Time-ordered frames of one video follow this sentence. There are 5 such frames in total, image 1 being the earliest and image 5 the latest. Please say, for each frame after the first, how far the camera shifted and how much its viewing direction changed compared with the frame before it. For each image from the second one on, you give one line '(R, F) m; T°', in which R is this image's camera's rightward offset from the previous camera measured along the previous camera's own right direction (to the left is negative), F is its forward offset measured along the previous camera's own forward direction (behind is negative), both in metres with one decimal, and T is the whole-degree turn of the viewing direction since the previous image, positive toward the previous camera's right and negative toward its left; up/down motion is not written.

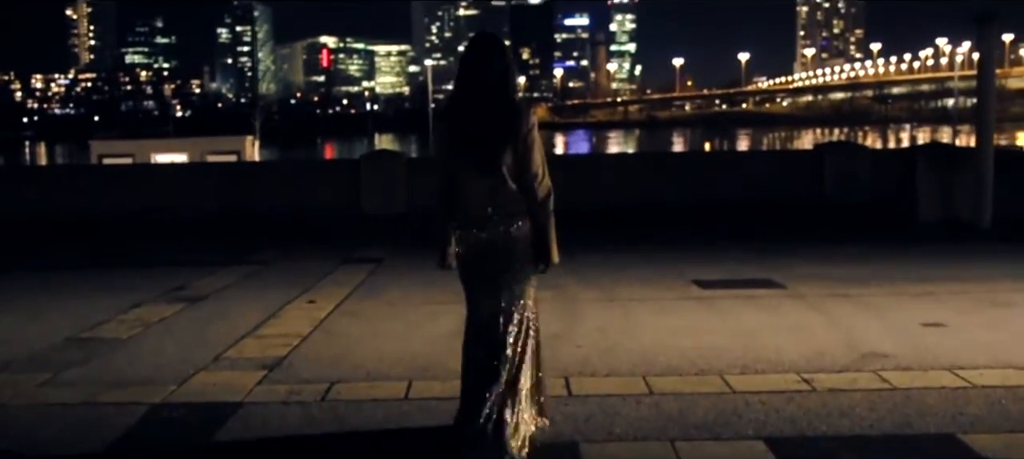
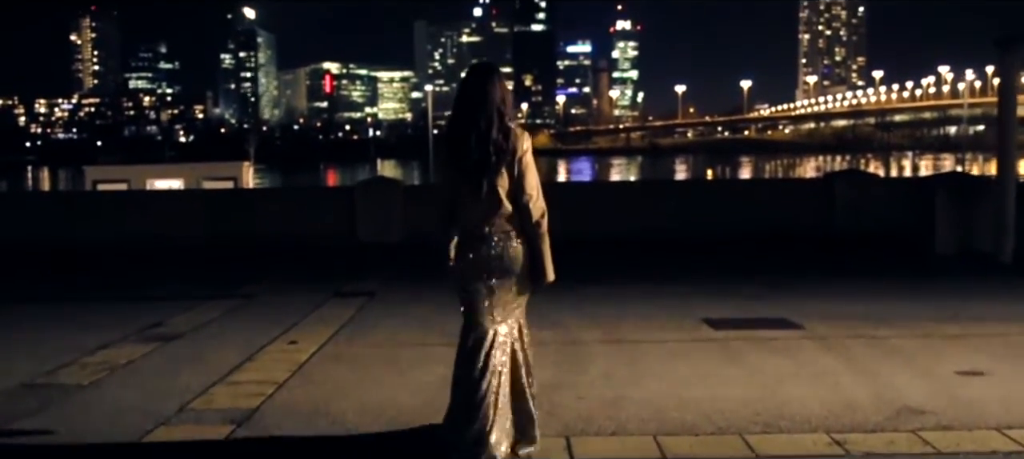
(0.0, +0.7) m; 0°
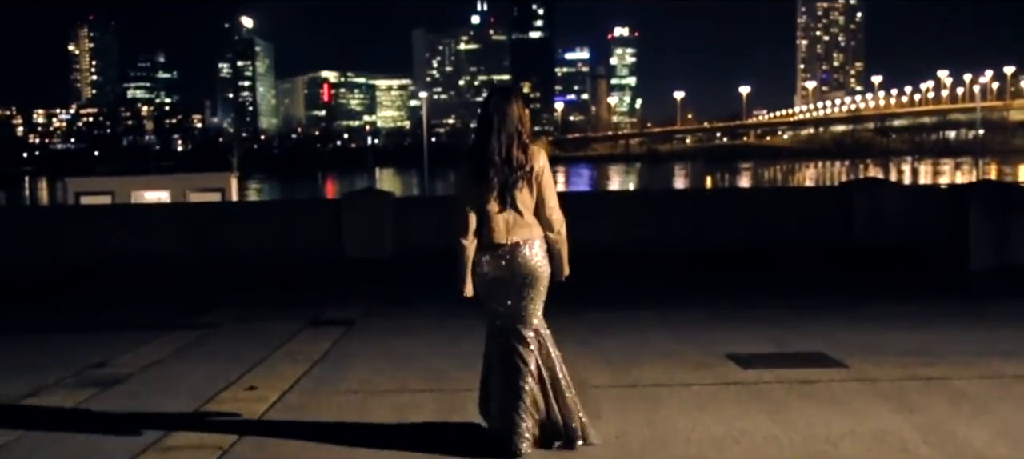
(0.0, +1.4) m; 0°
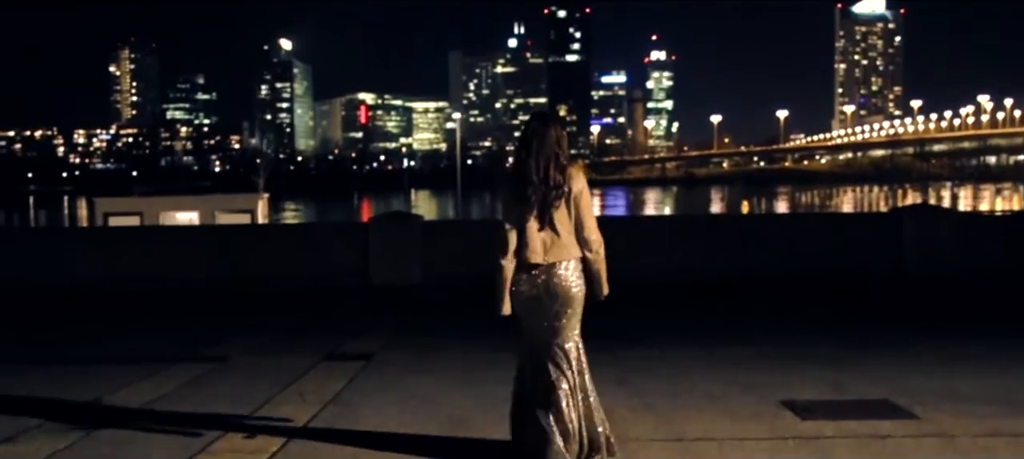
(0.0, +0.9) m; -2°
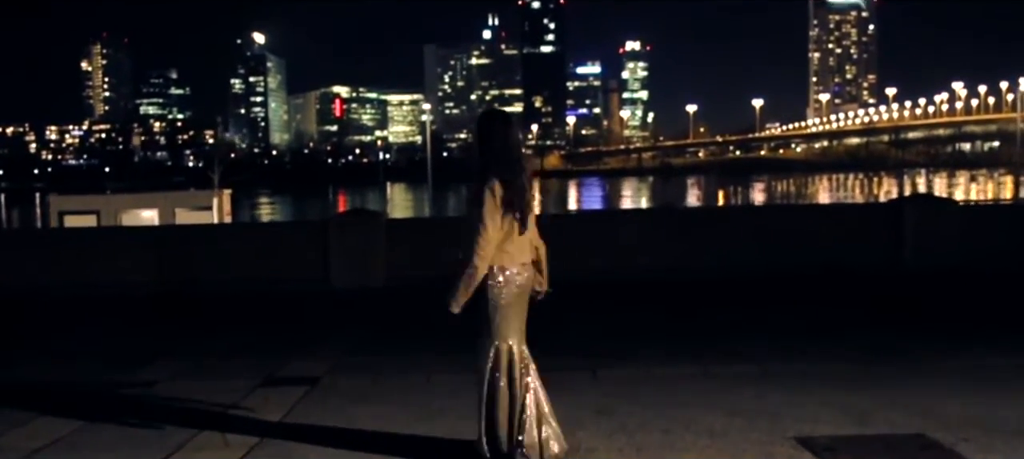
(+0.1, +1.4) m; +1°
